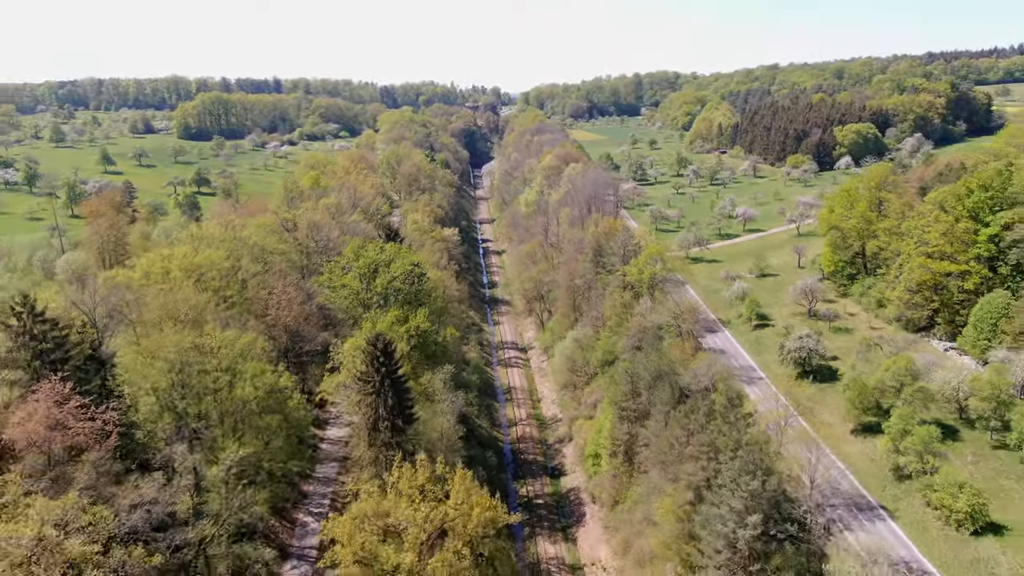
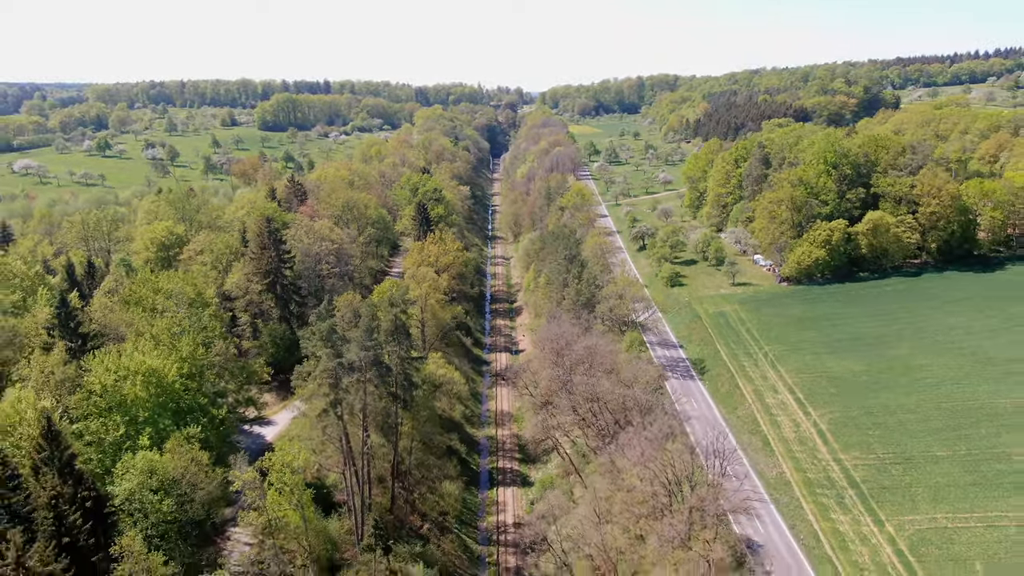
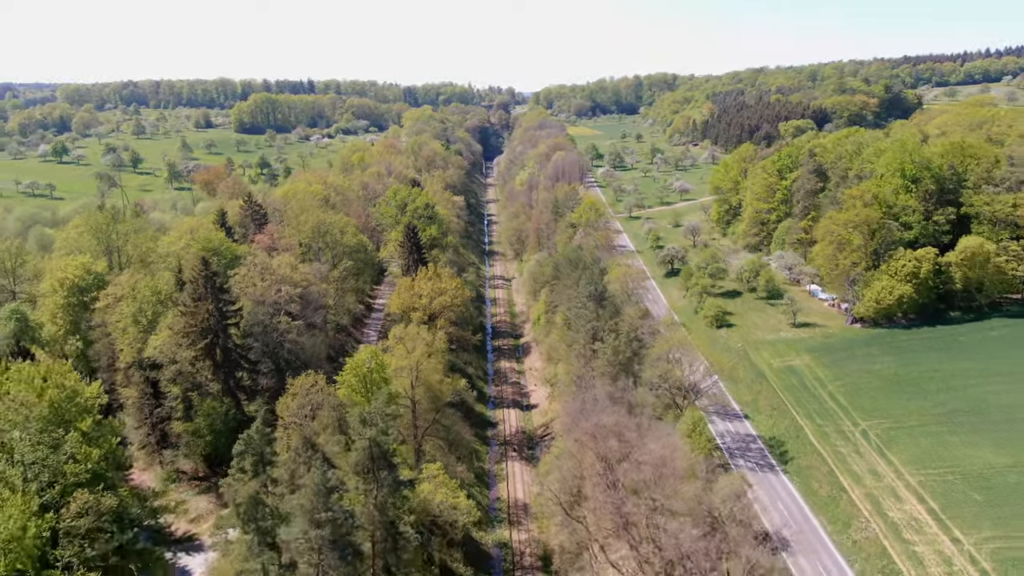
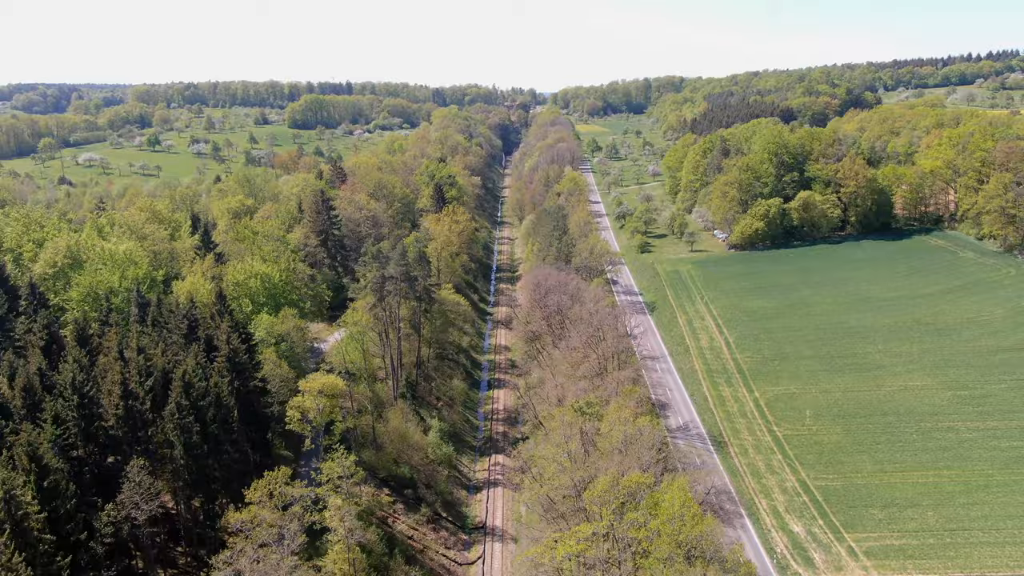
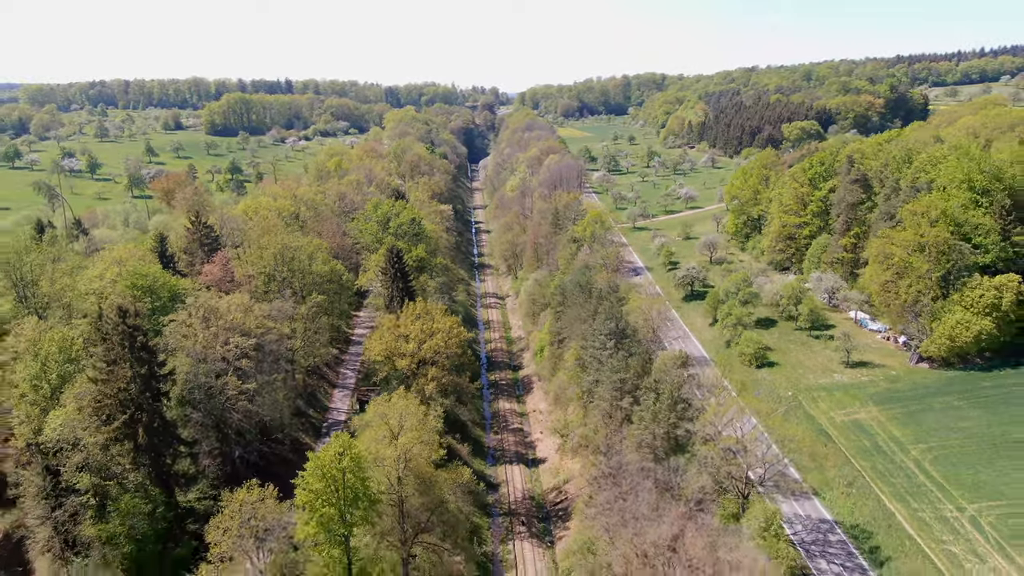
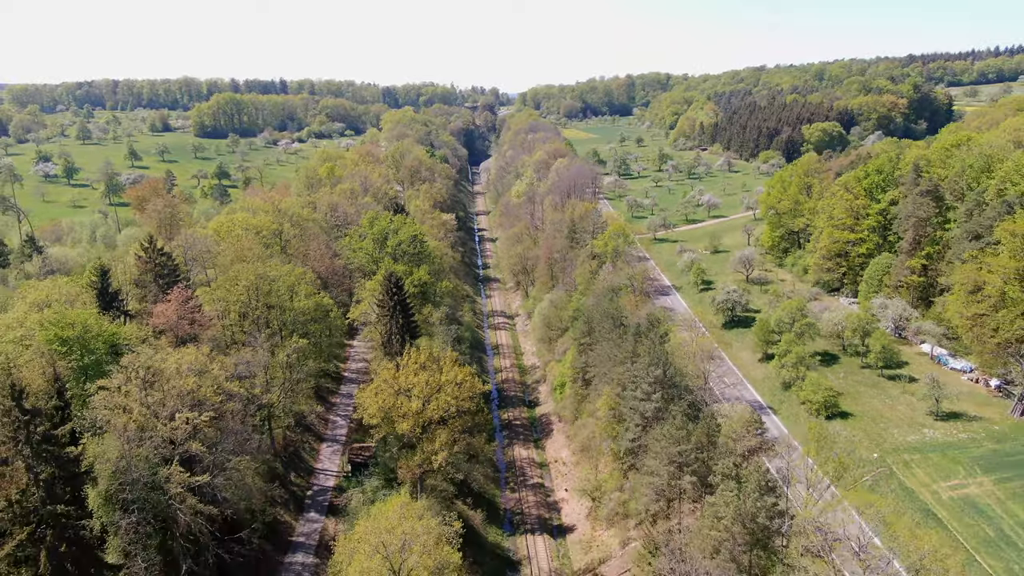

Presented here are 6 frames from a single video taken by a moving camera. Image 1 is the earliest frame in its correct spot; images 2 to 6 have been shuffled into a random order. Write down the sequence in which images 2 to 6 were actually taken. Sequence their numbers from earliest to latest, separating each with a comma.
6, 5, 3, 2, 4
